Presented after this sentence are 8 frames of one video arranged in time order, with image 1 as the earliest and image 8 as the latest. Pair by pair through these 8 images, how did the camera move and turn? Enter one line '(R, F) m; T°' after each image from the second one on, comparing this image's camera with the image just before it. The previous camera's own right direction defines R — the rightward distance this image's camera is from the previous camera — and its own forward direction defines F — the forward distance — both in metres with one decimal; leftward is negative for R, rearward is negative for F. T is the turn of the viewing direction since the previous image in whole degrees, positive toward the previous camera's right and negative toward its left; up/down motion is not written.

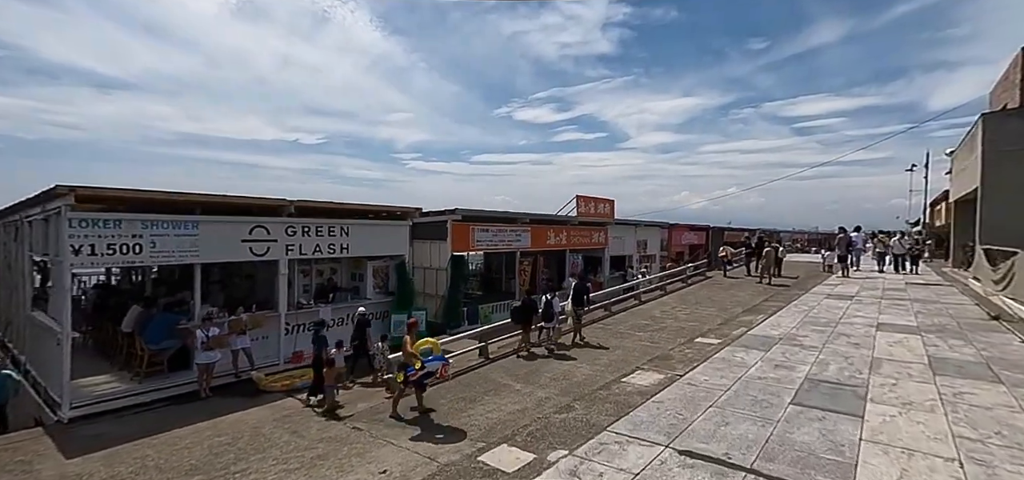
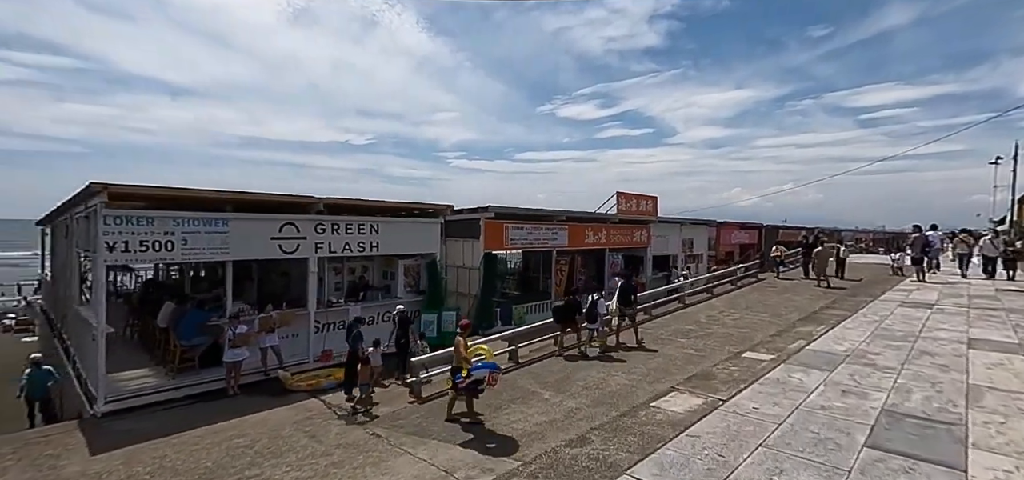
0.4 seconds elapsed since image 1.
(+0.2, +0.5) m; -5°
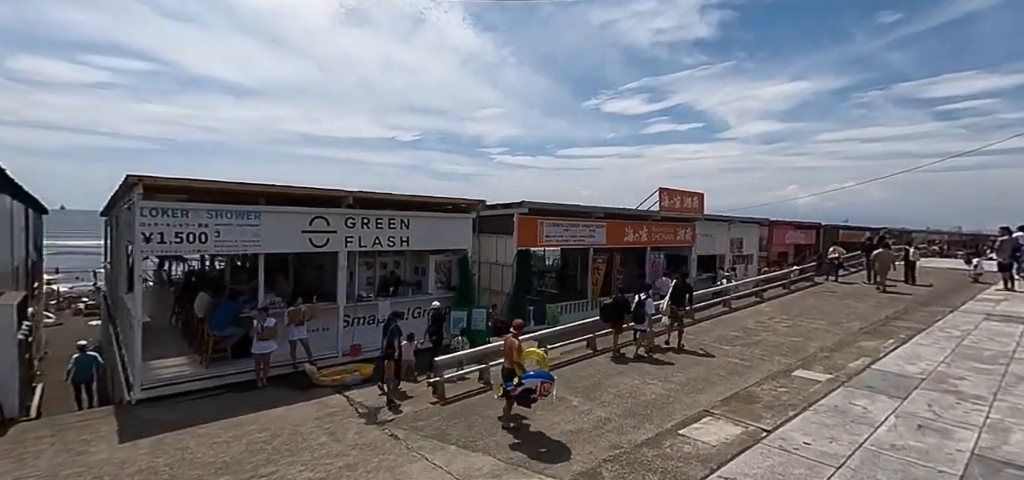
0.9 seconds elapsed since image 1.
(+0.2, +0.4) m; -5°
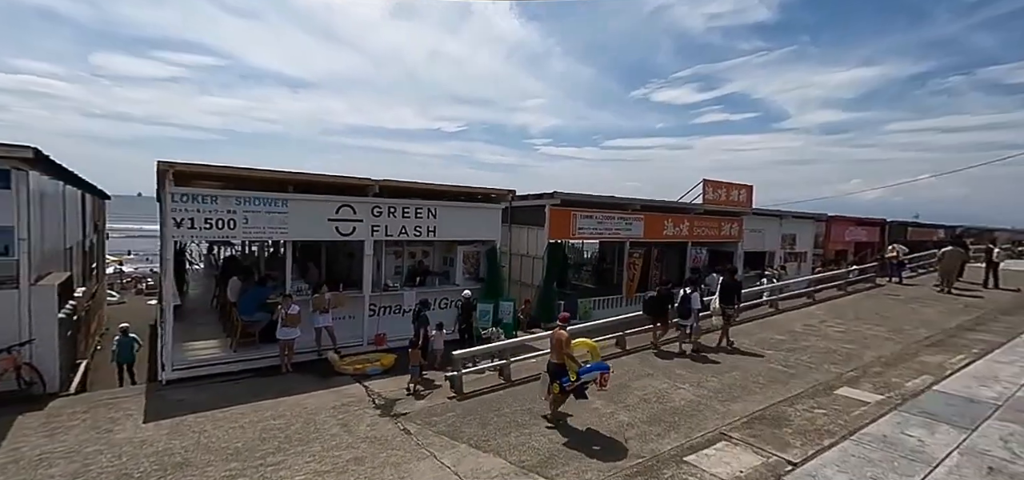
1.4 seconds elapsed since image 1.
(+0.3, +0.4) m; -5°
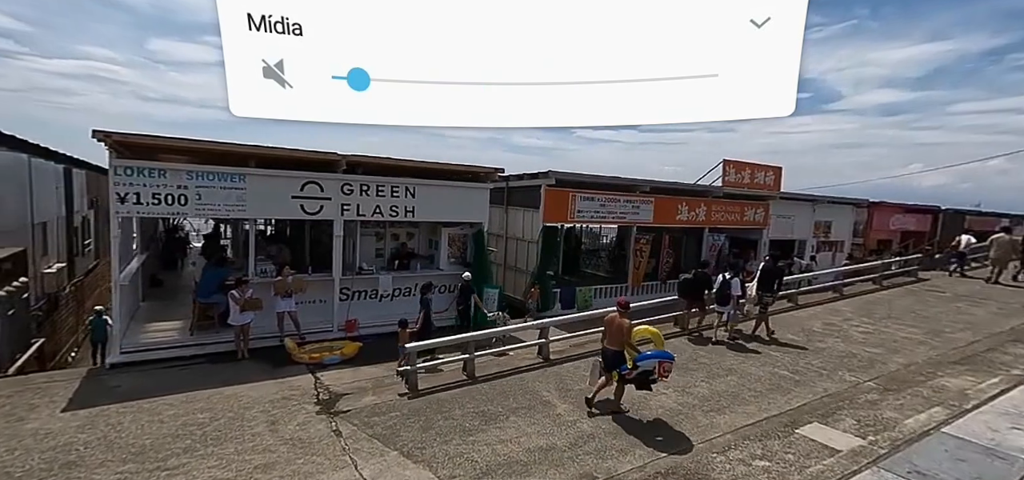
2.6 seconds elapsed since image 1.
(+1.1, +1.0) m; -4°
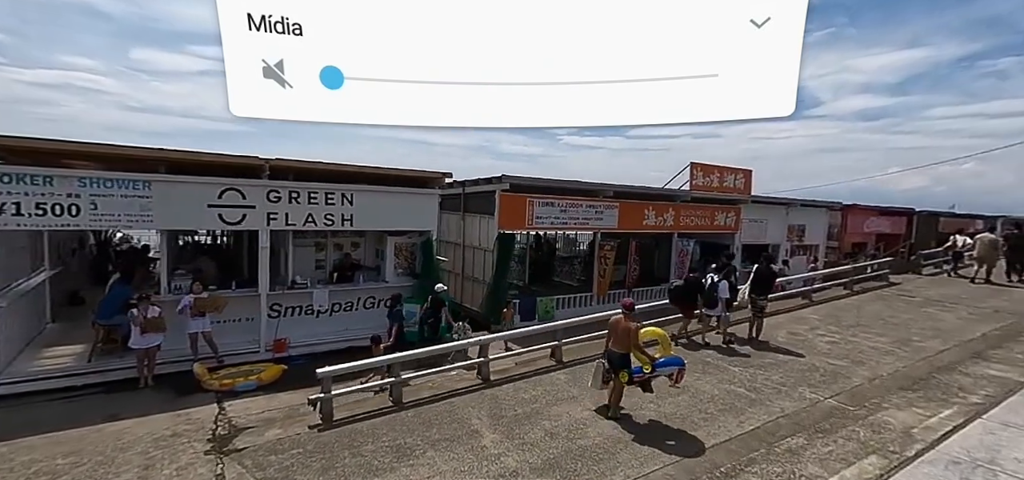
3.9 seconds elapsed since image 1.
(+0.9, +0.7) m; +1°
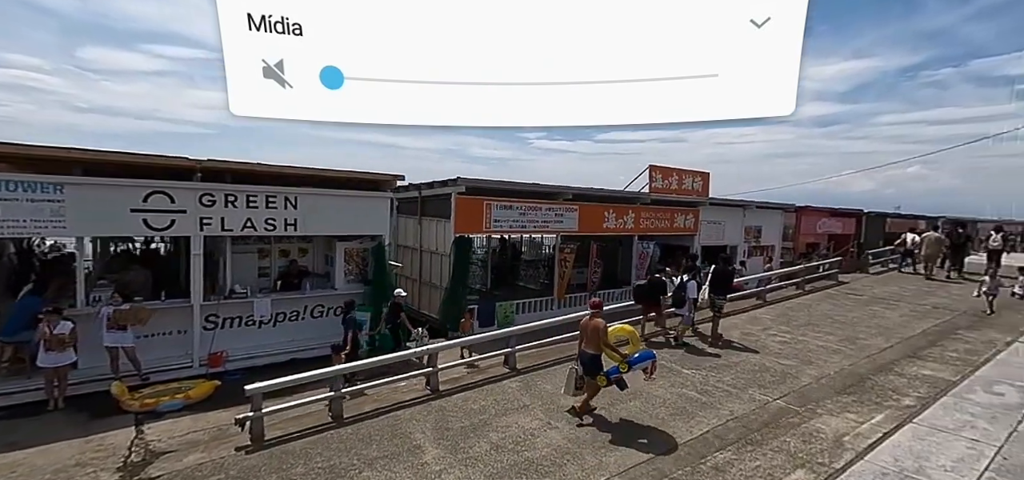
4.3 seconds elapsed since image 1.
(+0.4, +0.2) m; +4°
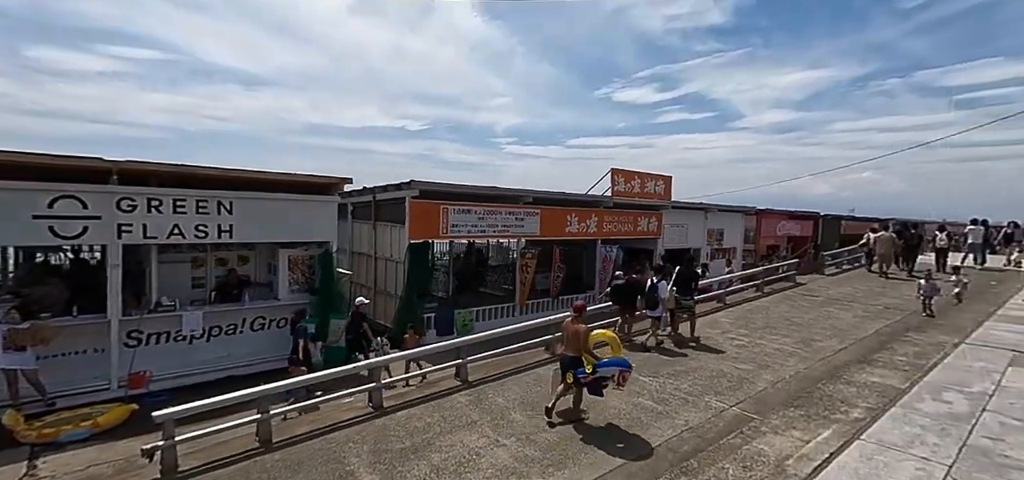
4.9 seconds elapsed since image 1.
(+0.4, +0.4) m; +3°
